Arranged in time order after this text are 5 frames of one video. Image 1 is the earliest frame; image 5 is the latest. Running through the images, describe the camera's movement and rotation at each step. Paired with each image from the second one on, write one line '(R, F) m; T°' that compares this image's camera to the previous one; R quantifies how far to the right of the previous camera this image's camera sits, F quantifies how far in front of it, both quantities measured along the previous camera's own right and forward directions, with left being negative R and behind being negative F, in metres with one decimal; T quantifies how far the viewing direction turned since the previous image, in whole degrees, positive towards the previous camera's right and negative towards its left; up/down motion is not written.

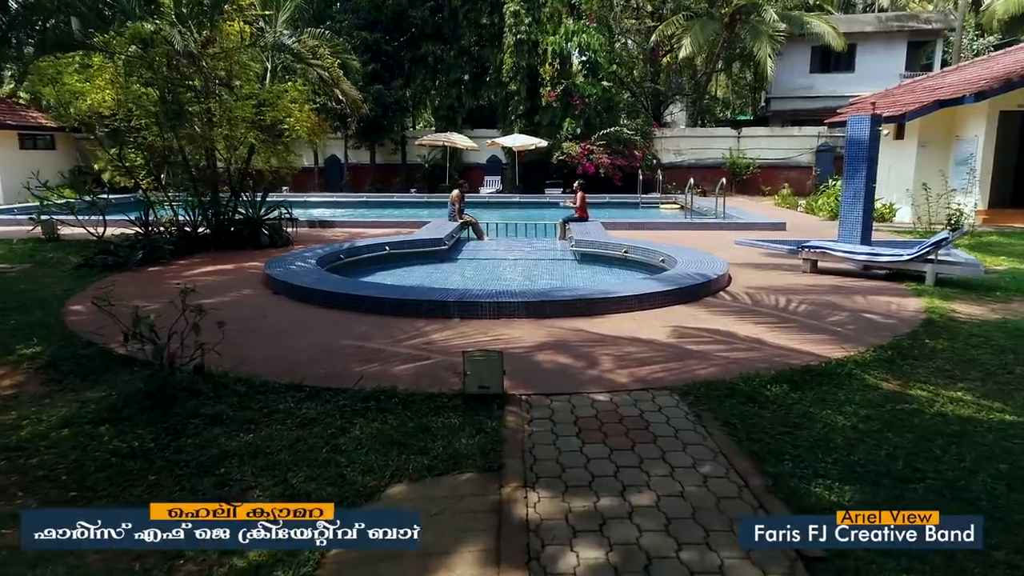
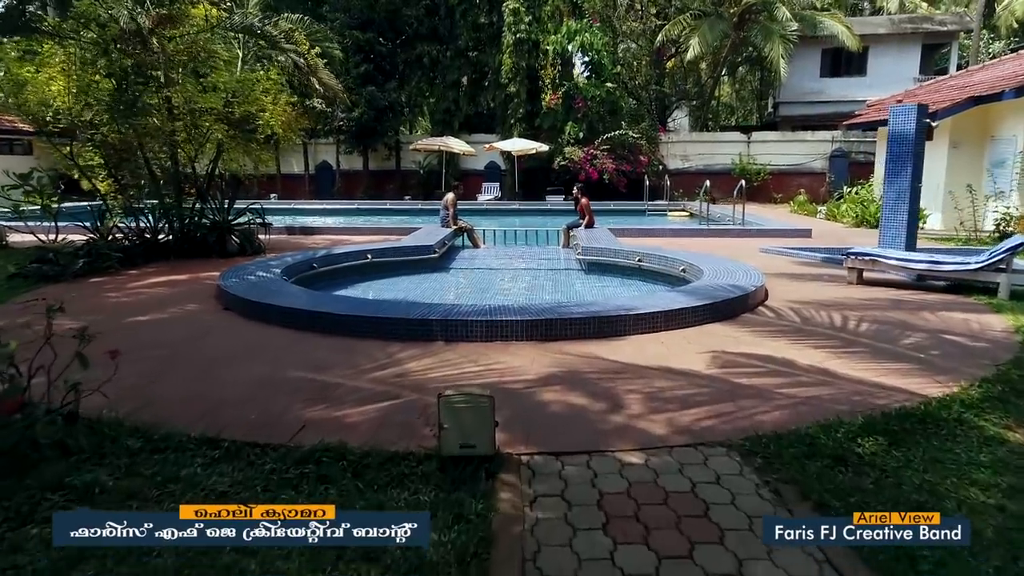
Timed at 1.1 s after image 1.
(0.0, +1.4) m; 0°
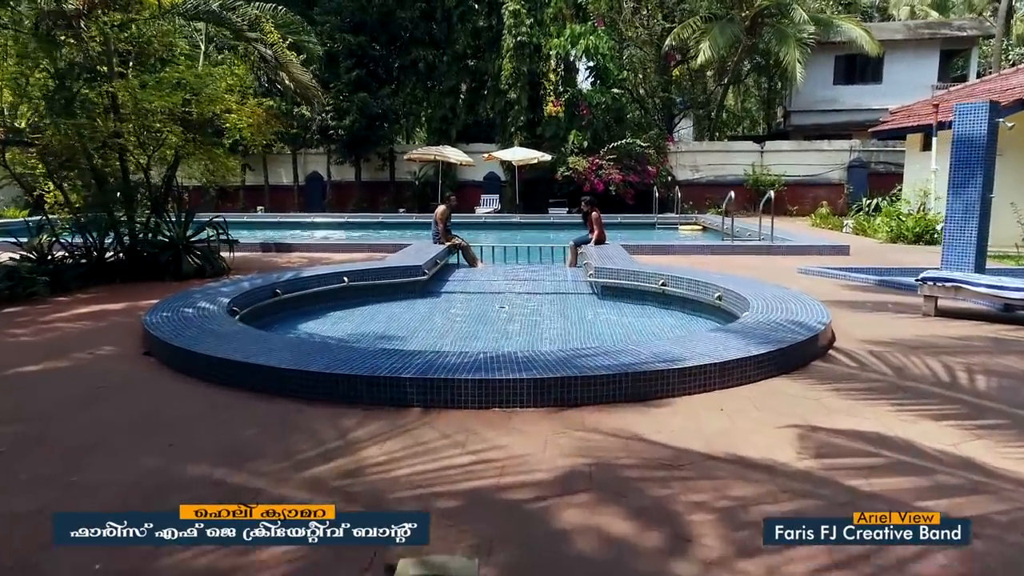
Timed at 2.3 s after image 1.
(0.0, +1.5) m; 0°
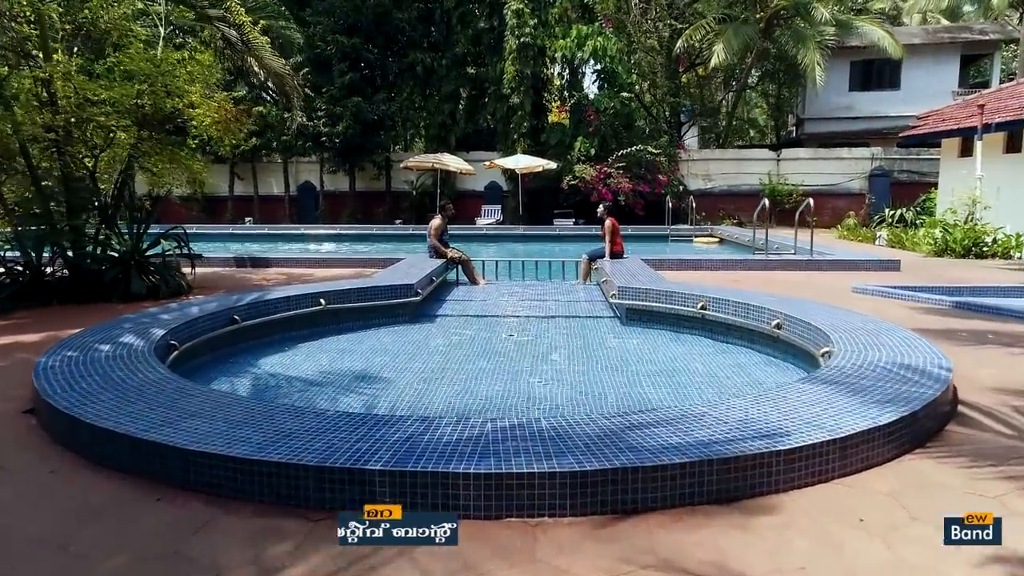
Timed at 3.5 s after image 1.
(-0.1, +1.4) m; 0°
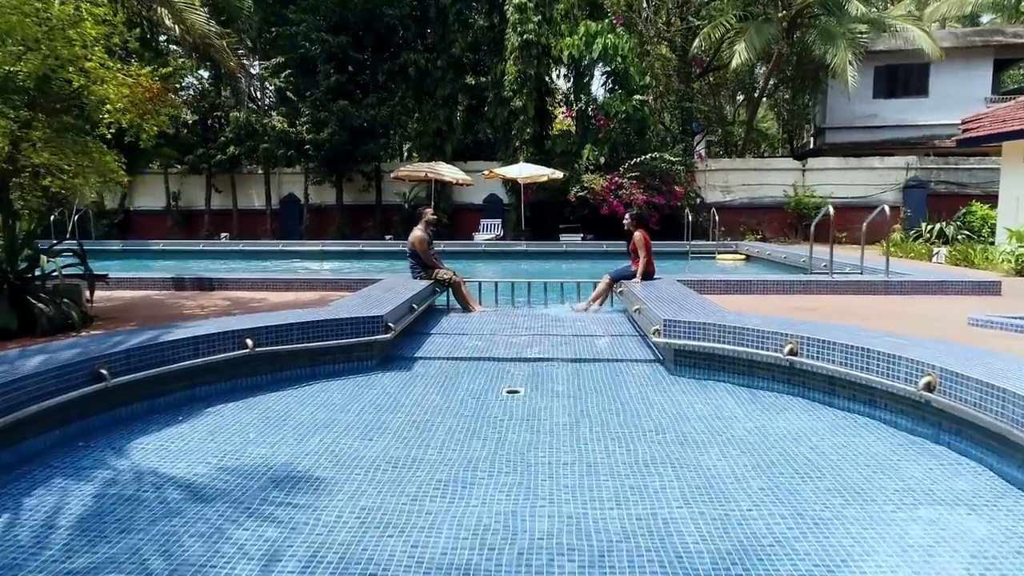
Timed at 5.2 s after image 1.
(0.0, +2.2) m; 0°
